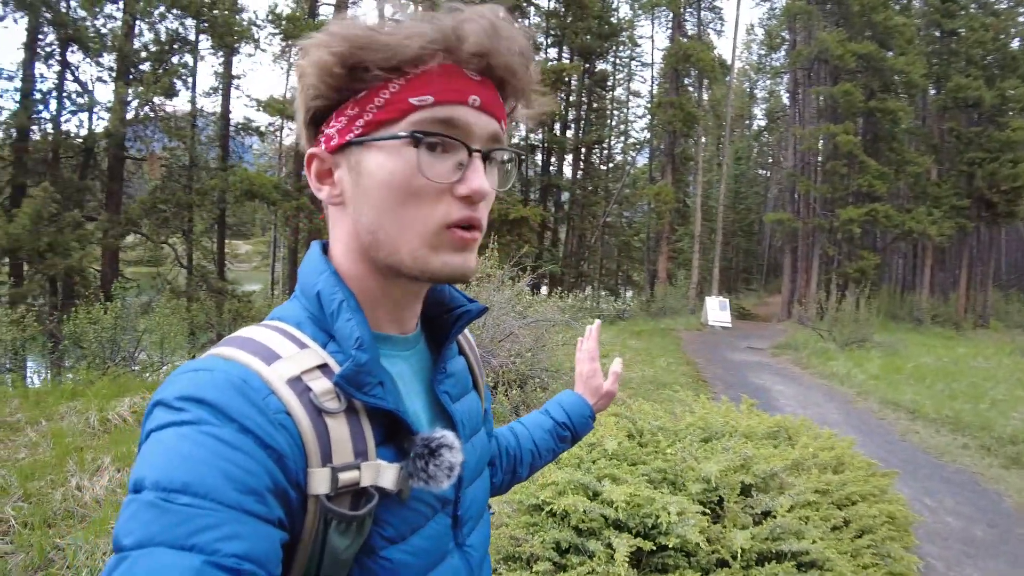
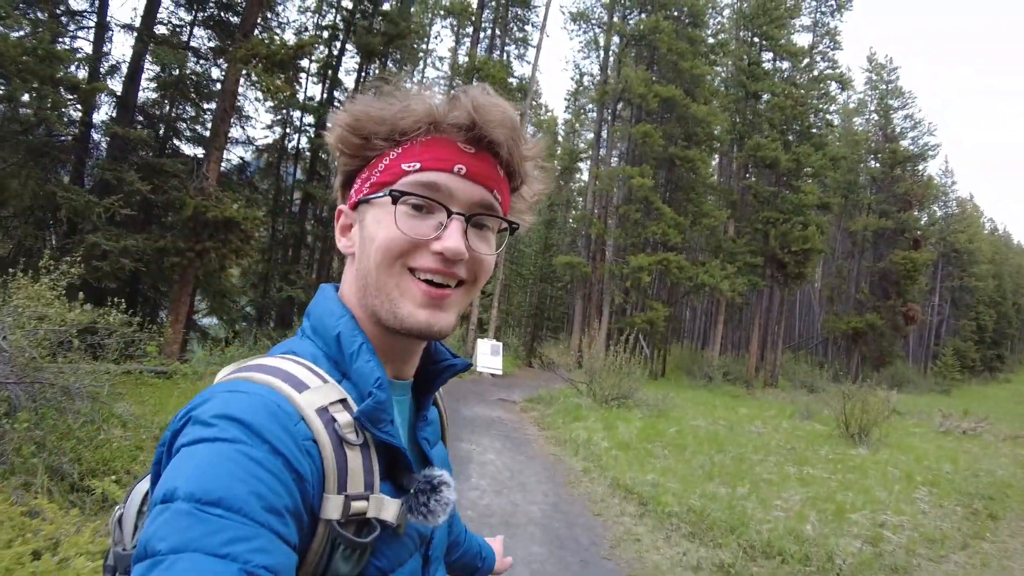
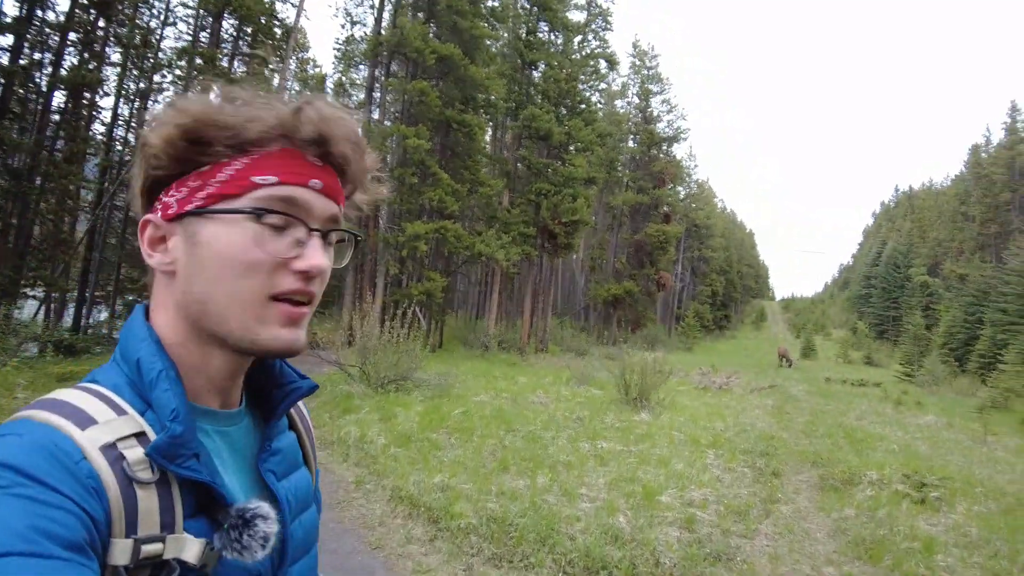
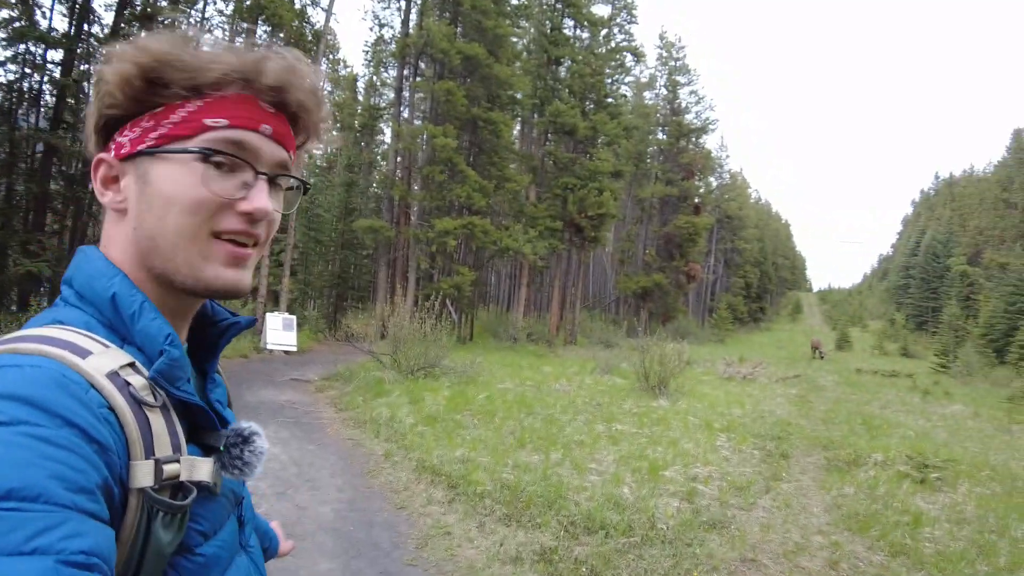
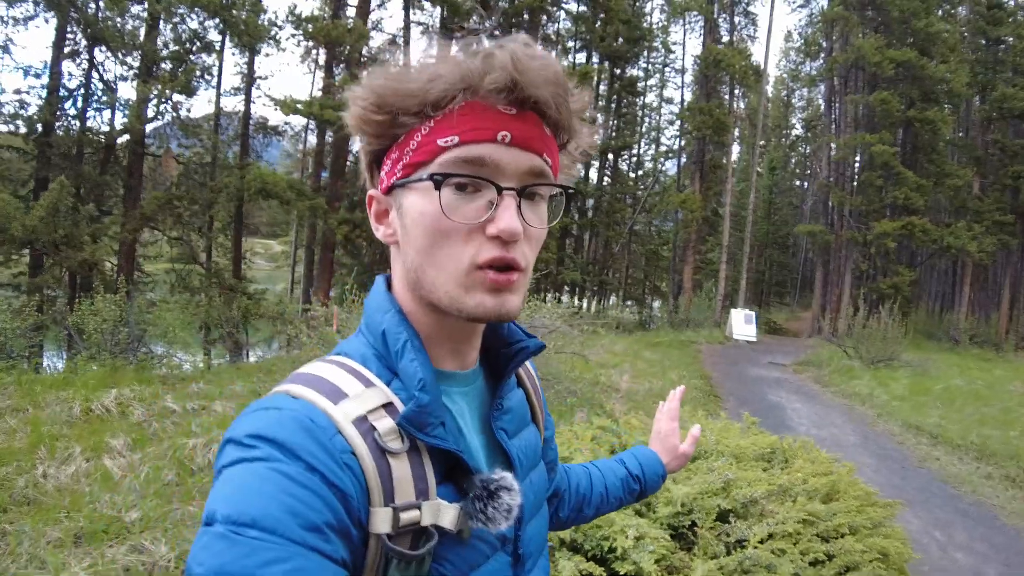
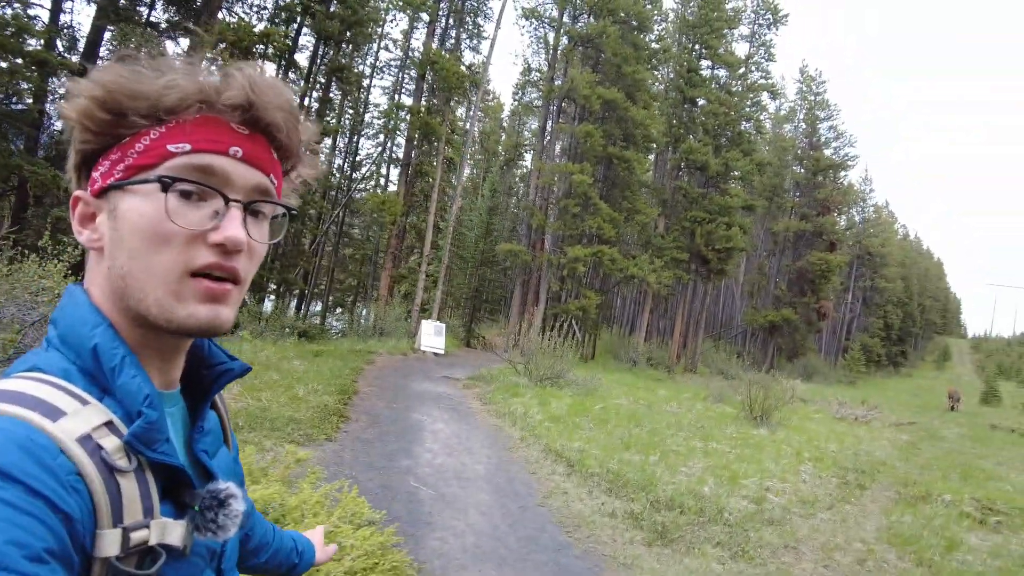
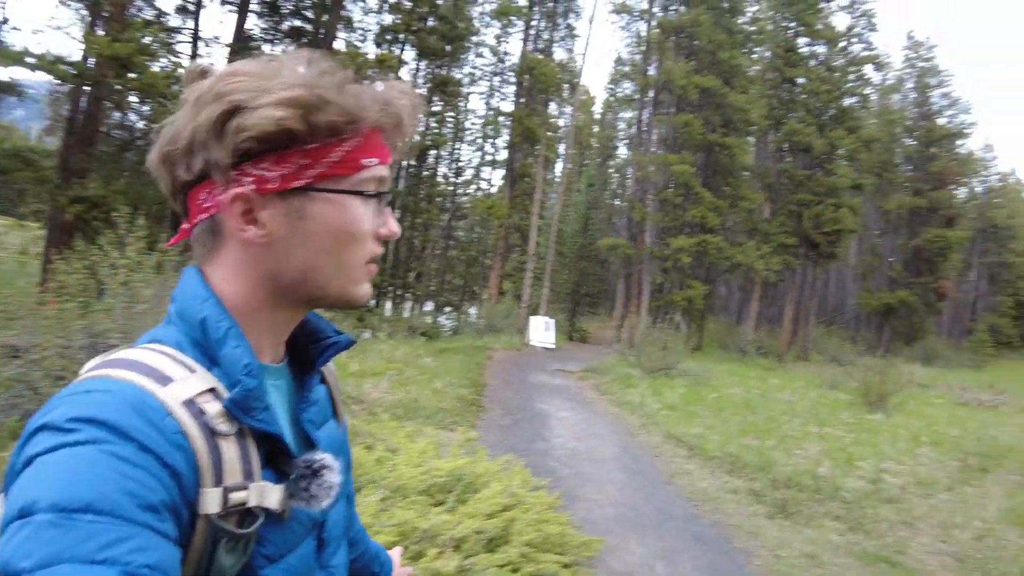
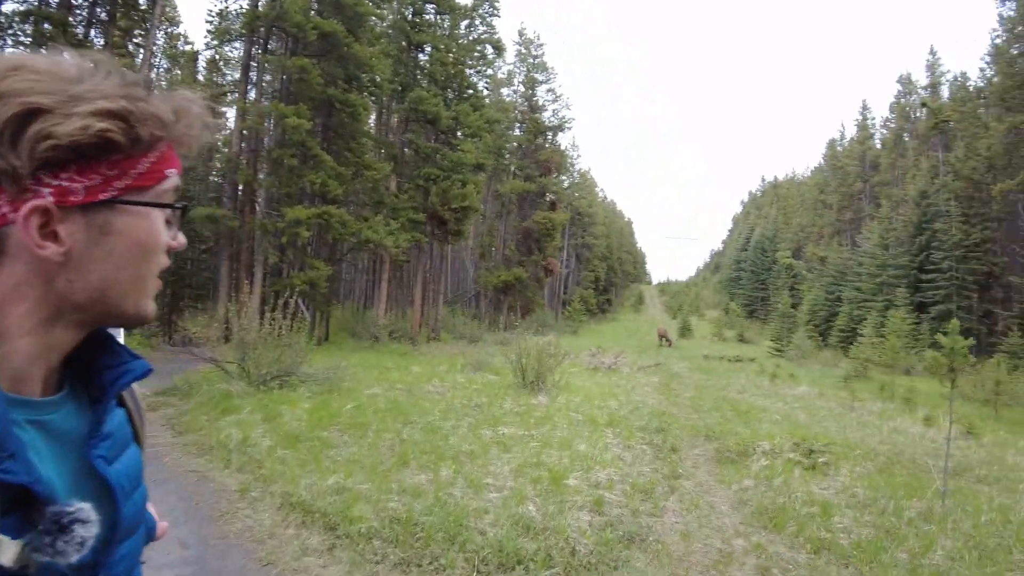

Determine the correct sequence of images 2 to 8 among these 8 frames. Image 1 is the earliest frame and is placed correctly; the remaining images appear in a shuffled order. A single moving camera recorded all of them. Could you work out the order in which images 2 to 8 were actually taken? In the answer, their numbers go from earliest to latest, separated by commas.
5, 7, 6, 2, 4, 3, 8
